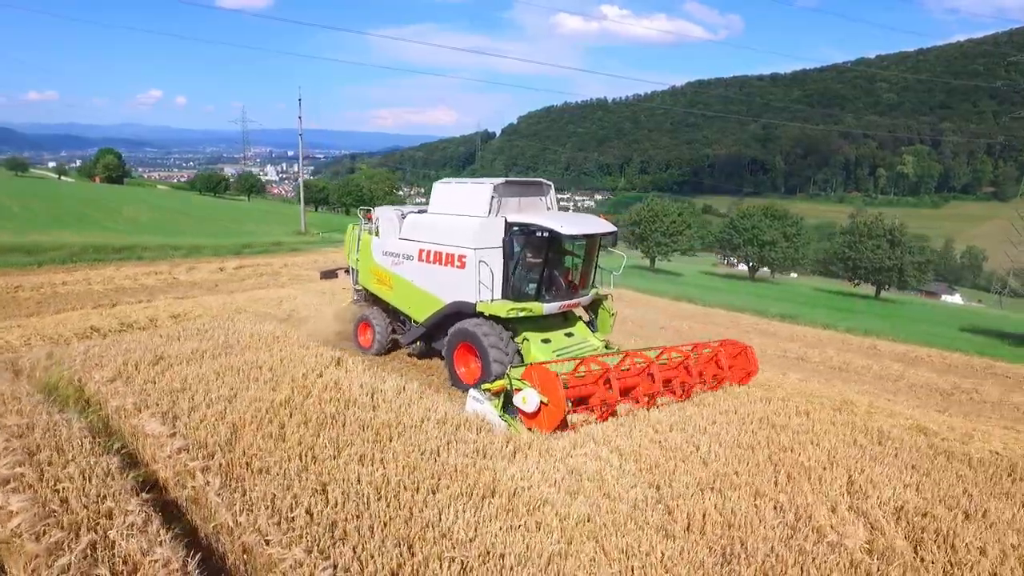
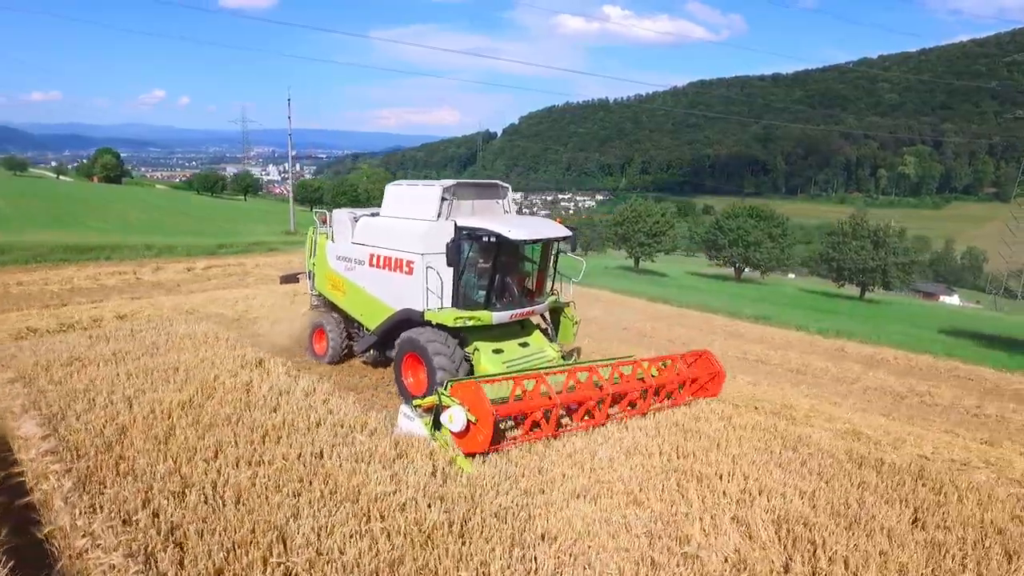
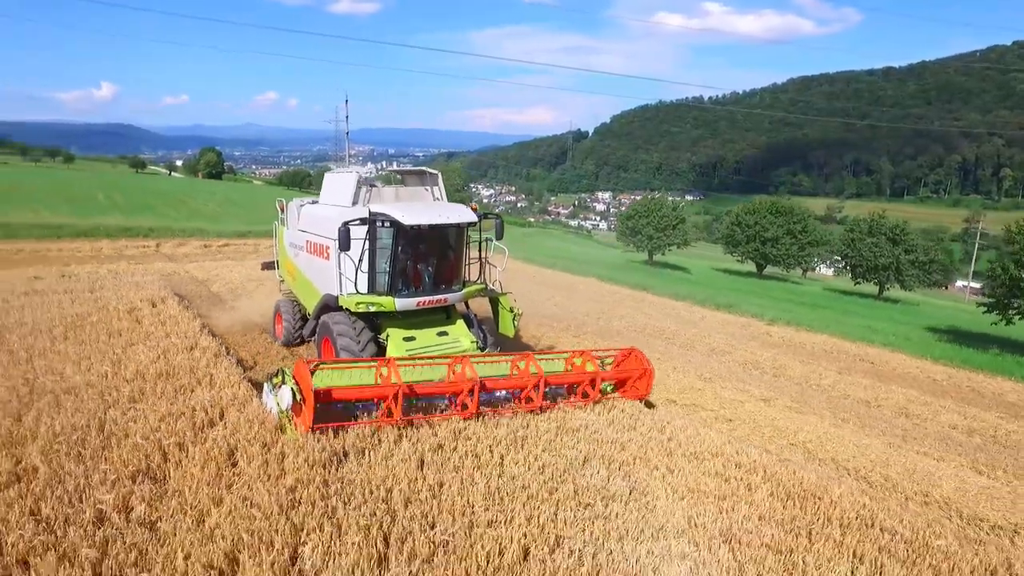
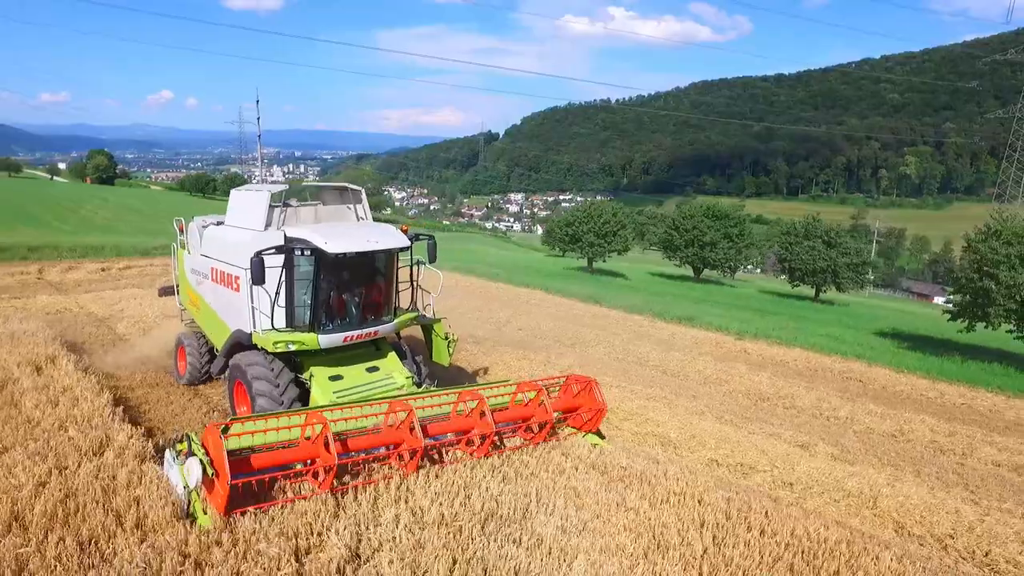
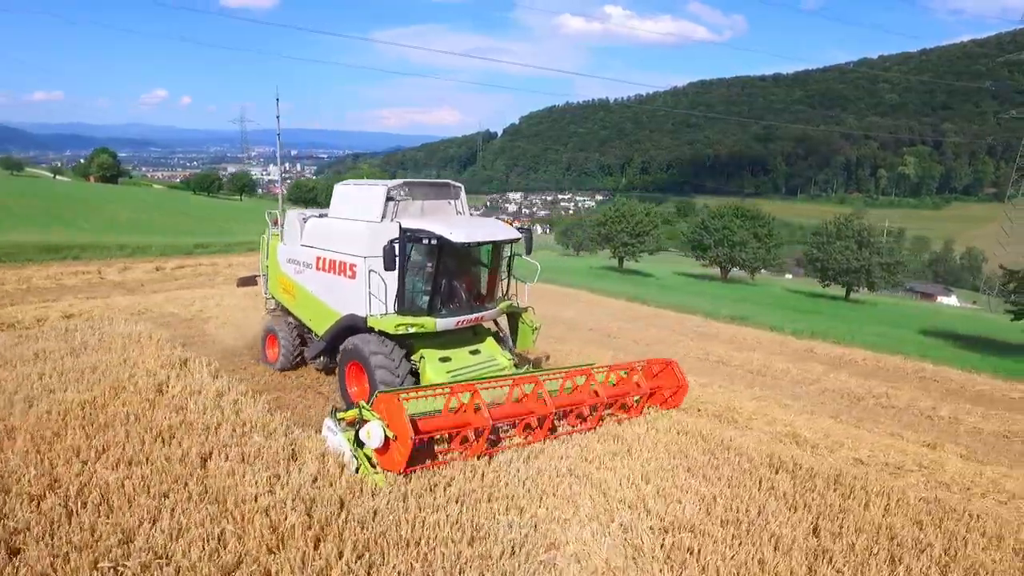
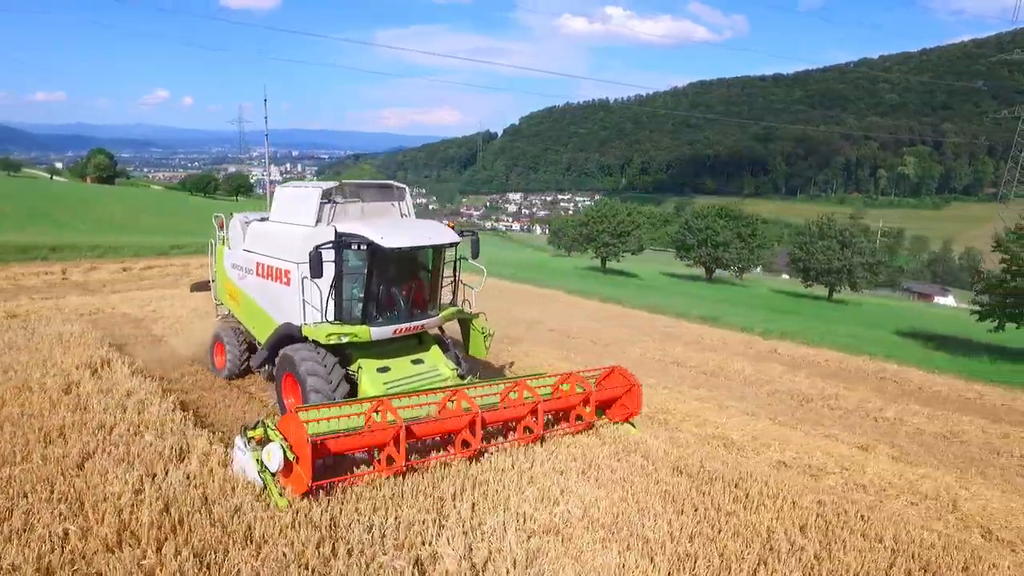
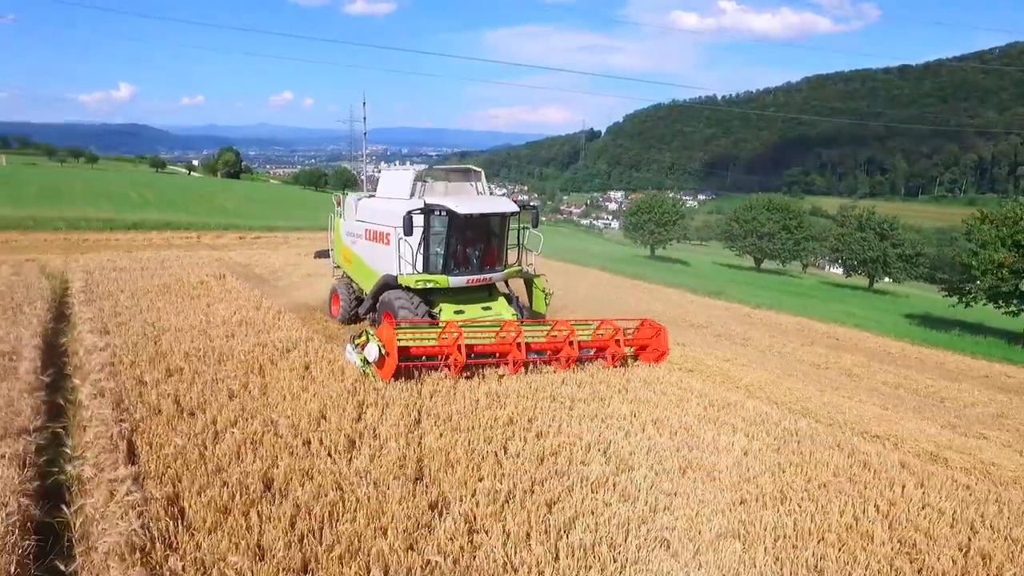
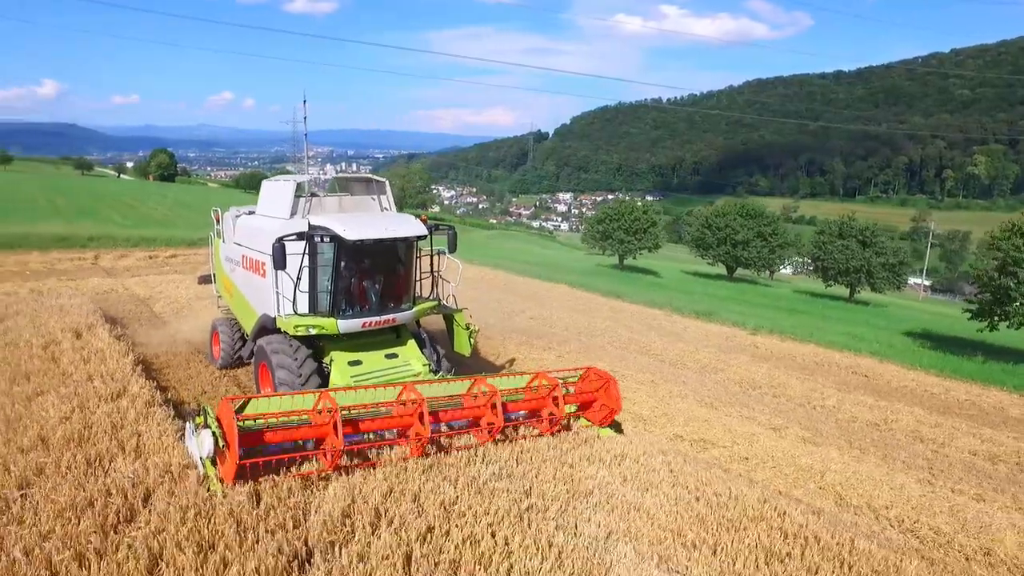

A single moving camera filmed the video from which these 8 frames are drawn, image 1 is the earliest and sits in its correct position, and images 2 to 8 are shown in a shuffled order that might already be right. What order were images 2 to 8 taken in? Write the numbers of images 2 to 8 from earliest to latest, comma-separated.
2, 5, 6, 4, 8, 3, 7
